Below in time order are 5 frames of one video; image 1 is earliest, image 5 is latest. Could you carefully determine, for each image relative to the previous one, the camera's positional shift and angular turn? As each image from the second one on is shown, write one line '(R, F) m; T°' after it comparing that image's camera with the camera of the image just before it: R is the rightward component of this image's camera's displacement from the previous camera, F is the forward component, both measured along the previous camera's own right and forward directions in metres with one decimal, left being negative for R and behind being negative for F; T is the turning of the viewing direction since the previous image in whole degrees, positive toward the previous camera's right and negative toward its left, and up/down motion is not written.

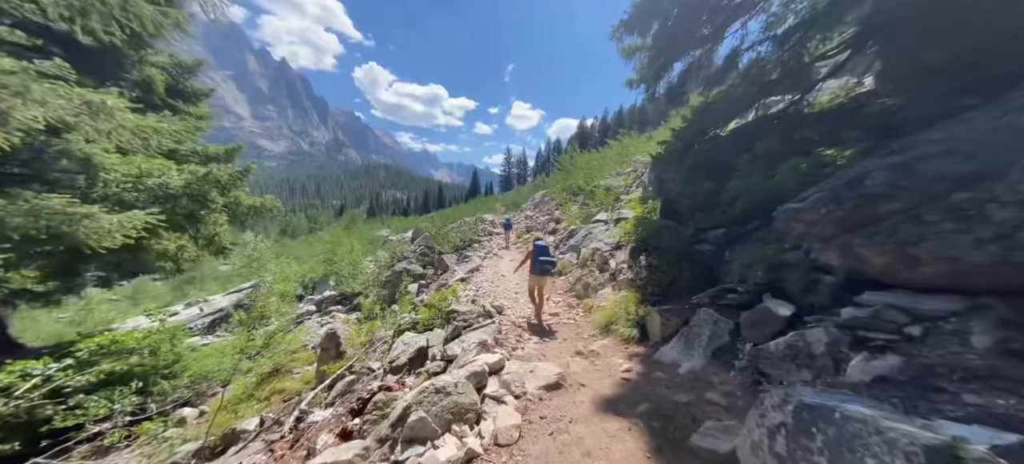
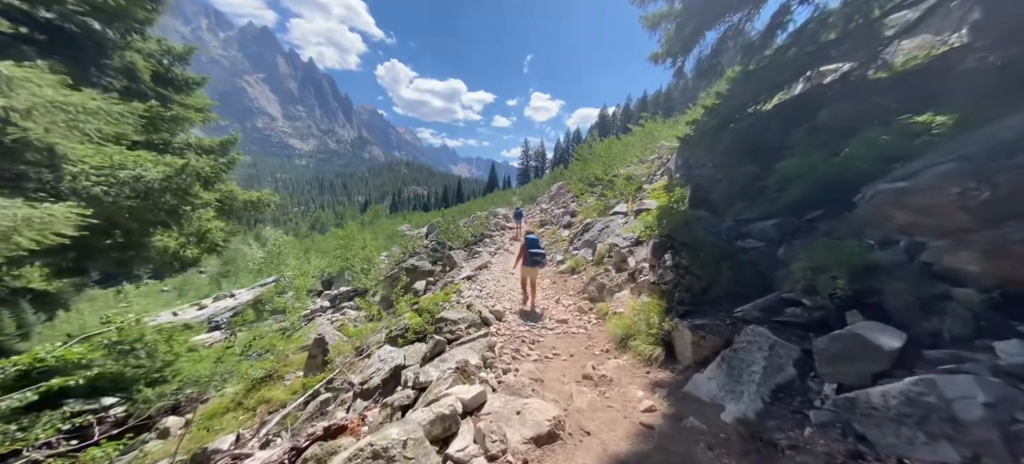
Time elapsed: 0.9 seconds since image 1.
(+0.4, +1.0) m; -4°
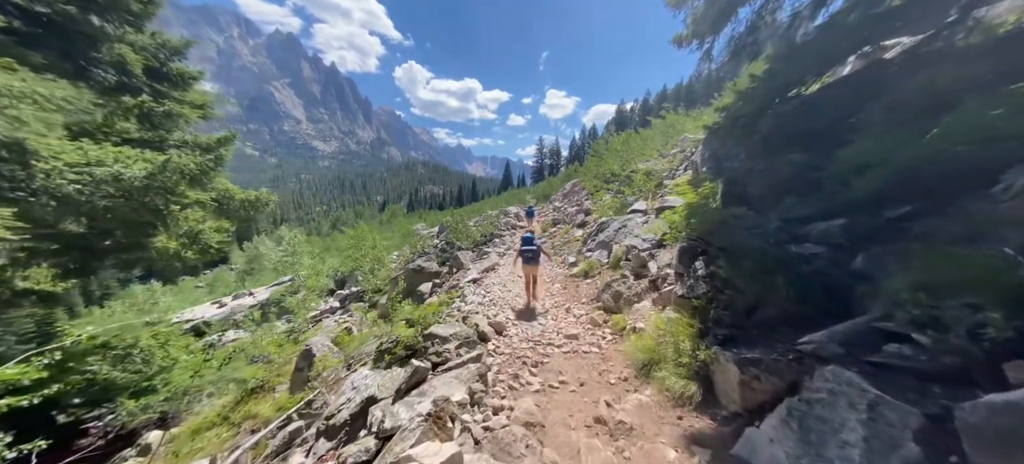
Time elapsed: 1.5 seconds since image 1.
(+0.2, +0.9) m; -3°
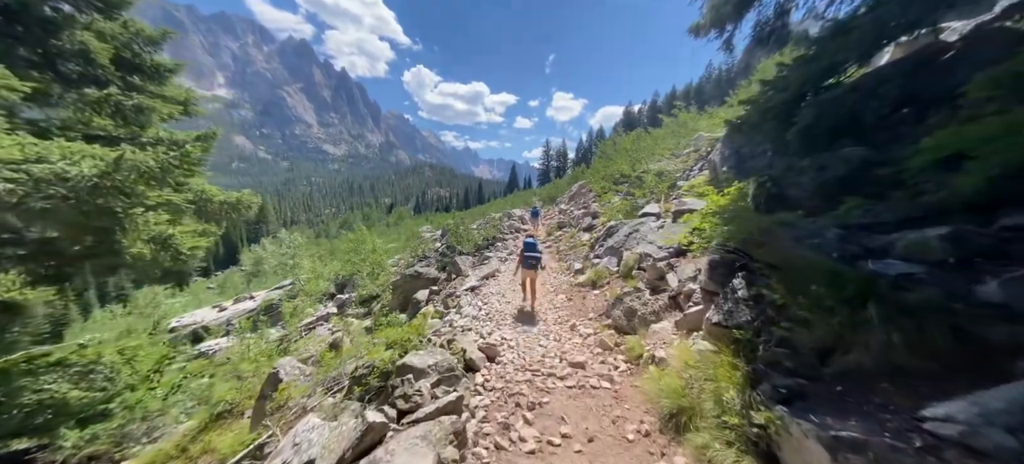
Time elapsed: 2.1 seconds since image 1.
(+0.2, +1.0) m; -1°
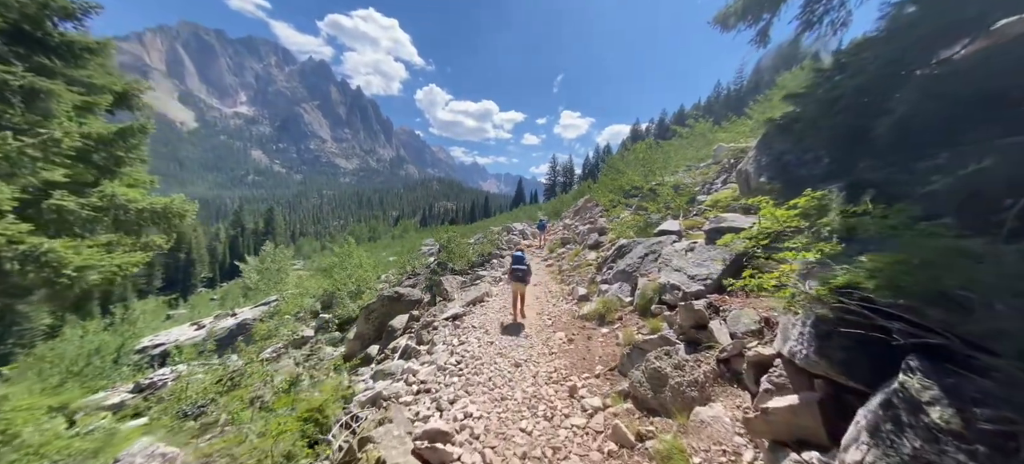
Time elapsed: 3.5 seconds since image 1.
(+0.5, +2.0) m; -1°
